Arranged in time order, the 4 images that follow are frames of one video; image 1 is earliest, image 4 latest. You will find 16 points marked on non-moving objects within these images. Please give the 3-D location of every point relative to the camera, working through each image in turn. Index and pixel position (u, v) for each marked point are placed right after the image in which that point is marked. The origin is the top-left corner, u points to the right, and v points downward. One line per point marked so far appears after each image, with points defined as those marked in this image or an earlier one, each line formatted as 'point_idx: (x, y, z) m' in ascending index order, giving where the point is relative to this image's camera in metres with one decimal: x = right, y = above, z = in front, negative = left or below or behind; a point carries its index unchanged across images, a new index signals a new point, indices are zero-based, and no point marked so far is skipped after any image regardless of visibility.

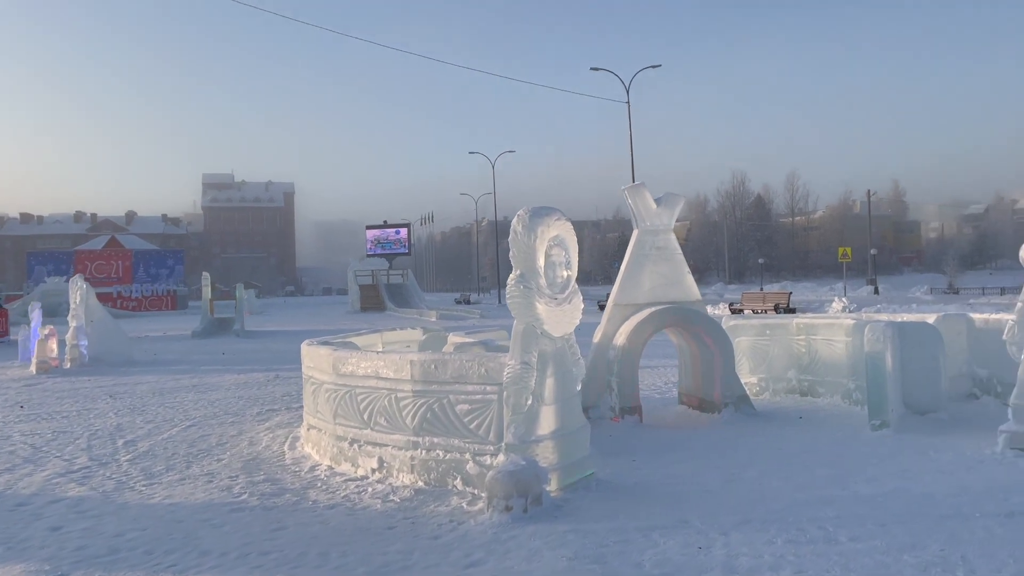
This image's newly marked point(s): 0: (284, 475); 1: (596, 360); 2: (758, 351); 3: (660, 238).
0: (-1.9, -1.6, +7.1) m
1: (+0.9, -0.8, +9.1) m
2: (+3.1, -0.8, +10.8) m
3: (+1.6, +0.5, +9.4) m
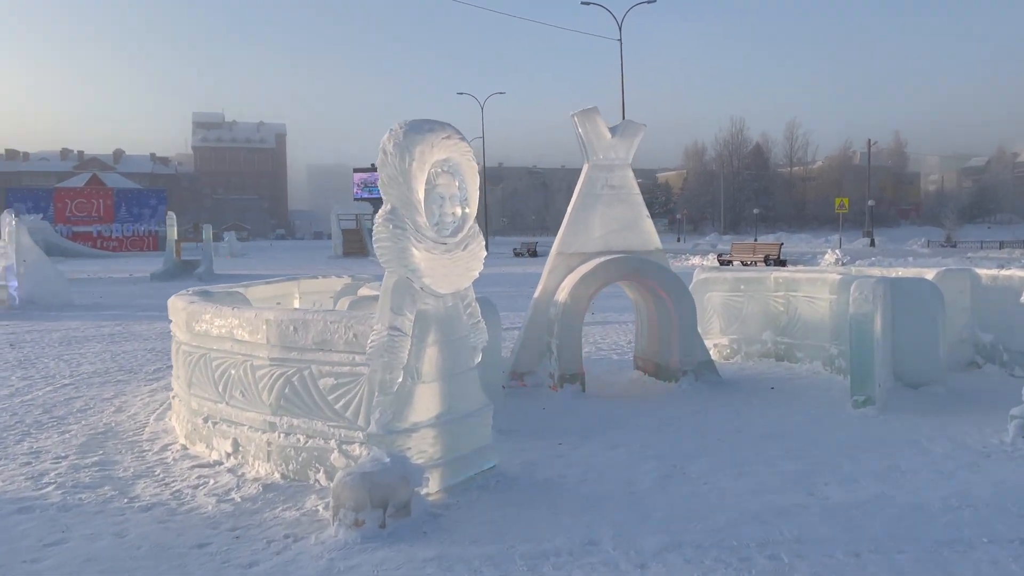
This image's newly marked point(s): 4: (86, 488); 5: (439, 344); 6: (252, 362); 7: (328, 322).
0: (-2.6, -1.1, +5.7) m
1: (+0.2, -0.3, +7.7) m
2: (+2.4, -0.2, +9.5) m
3: (+0.9, +1.1, +7.9) m
4: (-2.5, -1.2, +4.9) m
5: (-0.4, -0.3, +4.5) m
6: (-1.6, -0.5, +5.2) m
7: (-1.0, -0.2, +4.8) m
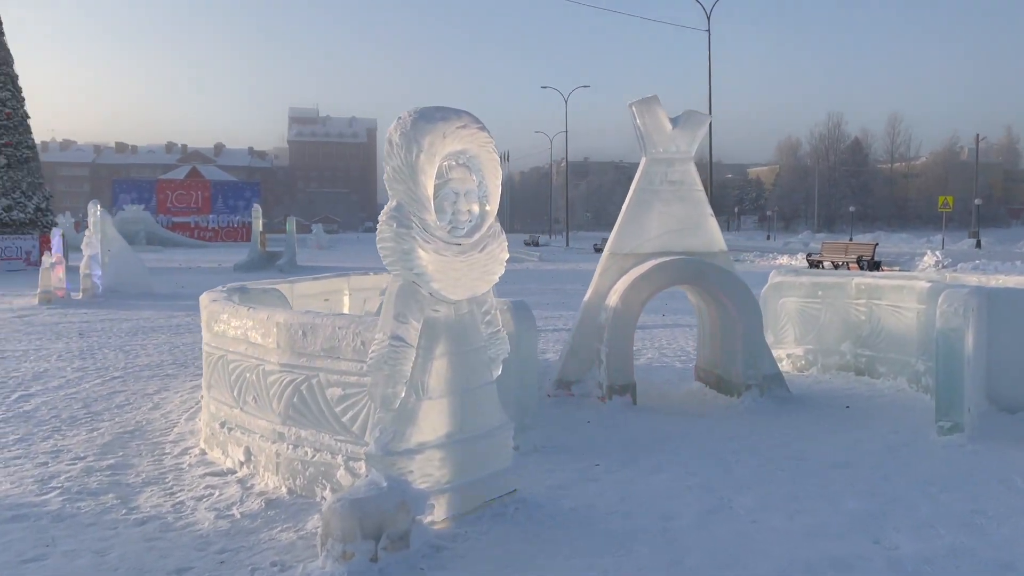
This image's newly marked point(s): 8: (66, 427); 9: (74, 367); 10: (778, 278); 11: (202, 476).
0: (-2.4, -1.1, +5.5) m
1: (+0.6, -0.3, +7.1) m
2: (+3.0, -0.3, +8.7) m
3: (+1.4, +1.0, +7.3) m
4: (-2.3, -1.1, +4.7) m
5: (-0.3, -0.3, +4.1) m
6: (-1.4, -0.5, +4.9) m
7: (-0.9, -0.2, +4.4) m
8: (-3.4, -1.0, +6.4) m
9: (-4.7, -0.9, +9.2) m
10: (+2.8, +0.1, +8.9) m
11: (-1.9, -1.1, +5.1) m
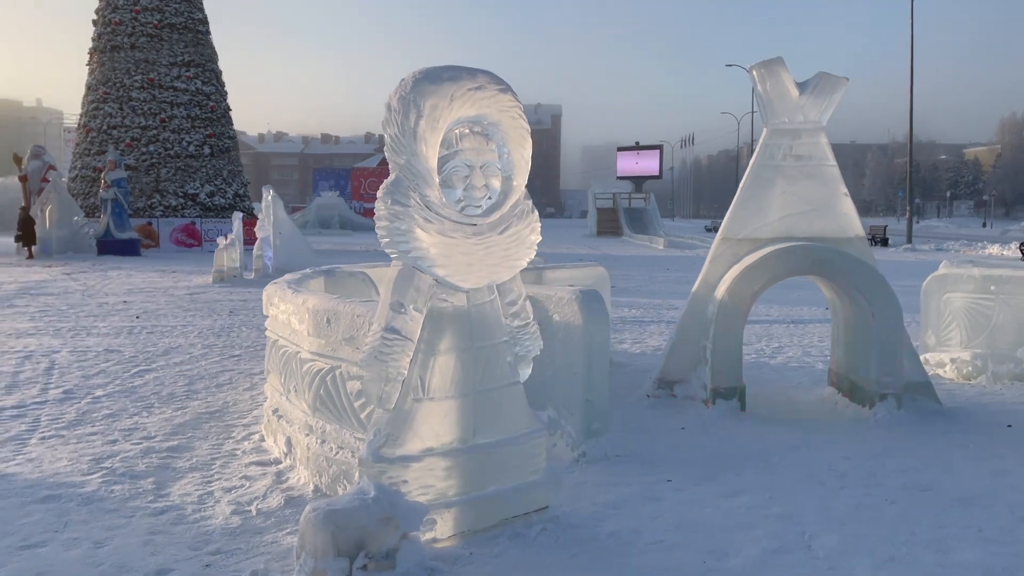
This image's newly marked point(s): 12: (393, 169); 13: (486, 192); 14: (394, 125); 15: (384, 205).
0: (-2.0, -1.0, +5.4) m
1: (+1.3, -0.2, +6.4) m
2: (+4.0, -0.2, +7.4) m
3: (+2.2, +1.1, +6.3) m
4: (-2.1, -1.0, +4.7) m
5: (-0.2, -0.3, +3.6) m
6: (-1.1, -0.4, +4.6) m
7: (-0.7, -0.1, +4.0) m
8: (-2.7, -0.9, +6.5) m
9: (-3.5, -0.6, +9.6) m
10: (+3.8, +0.2, +7.6) m
11: (-1.5, -1.0, +4.9) m
12: (-0.5, +0.5, +3.5) m
13: (-0.1, +0.4, +3.6) m
14: (-0.5, +0.7, +3.4) m
15: (-0.5, +0.3, +3.4) m
